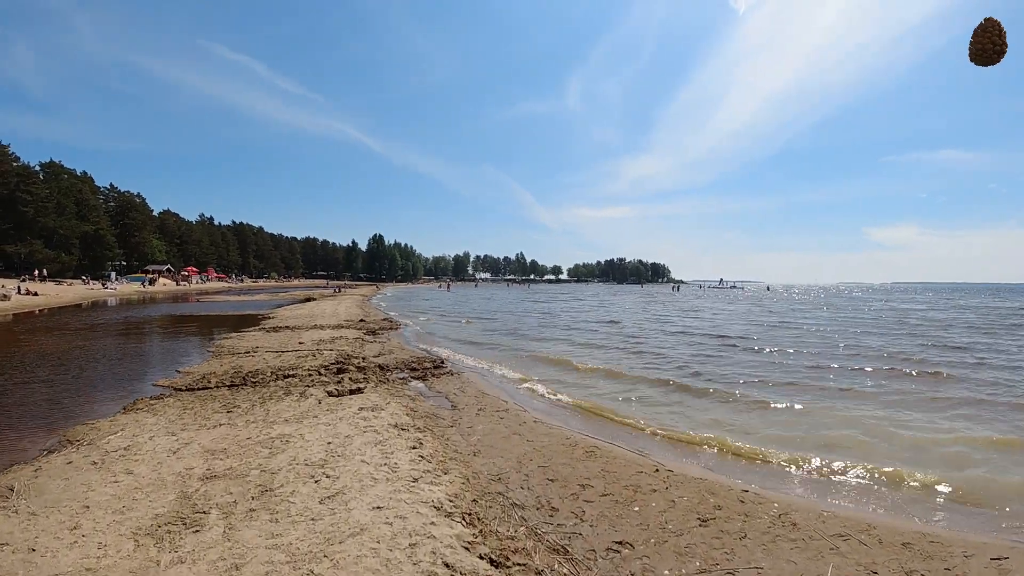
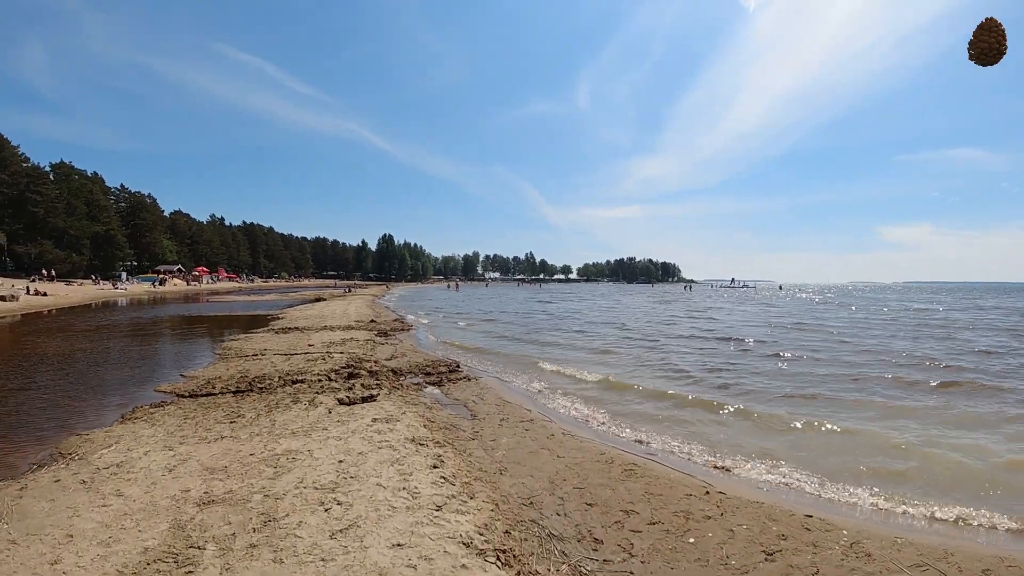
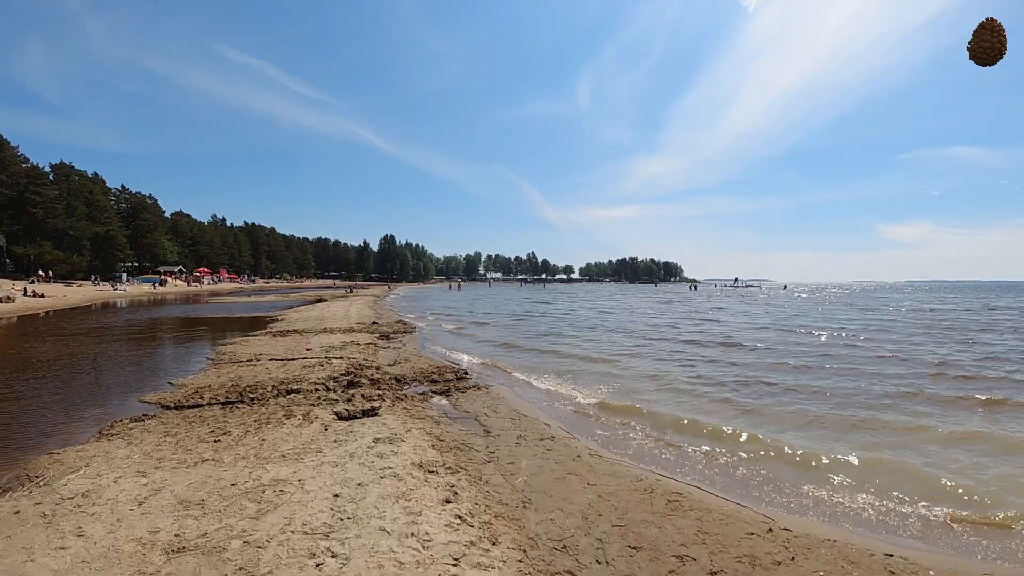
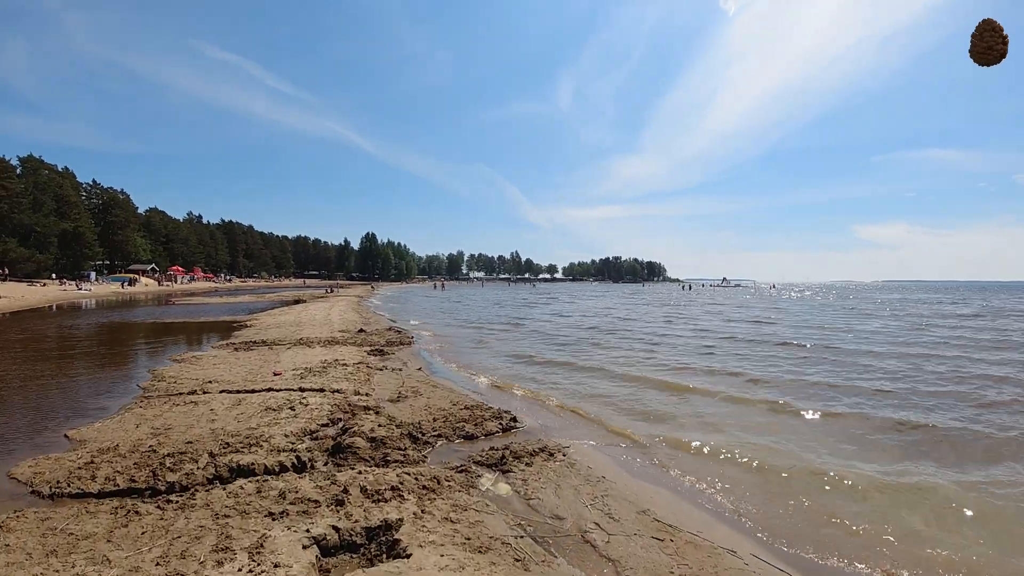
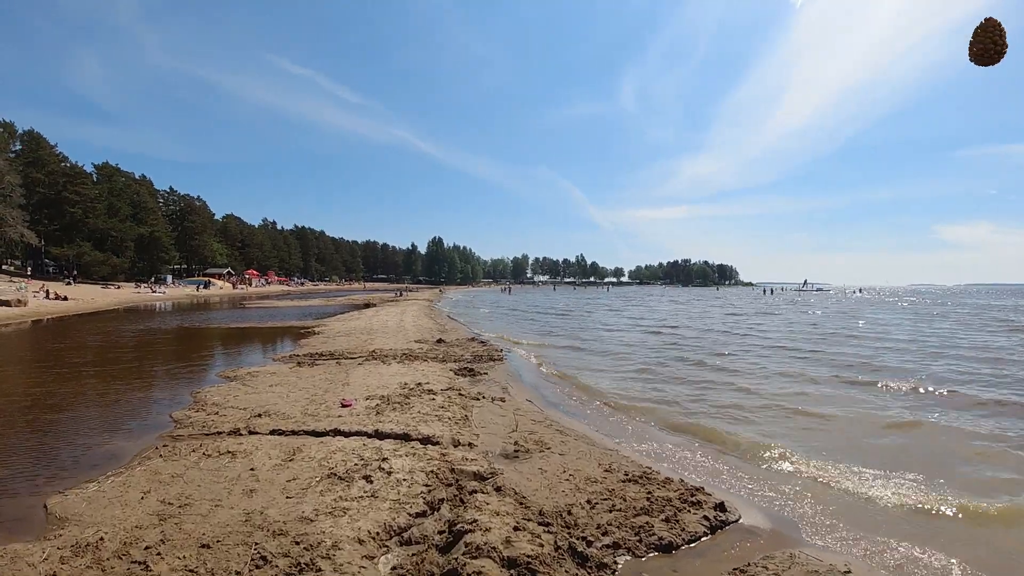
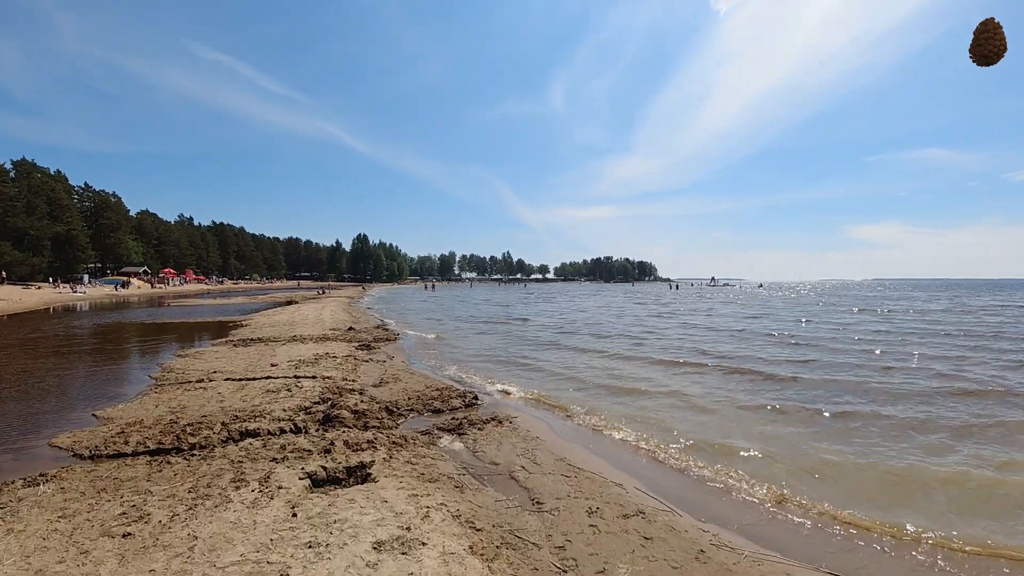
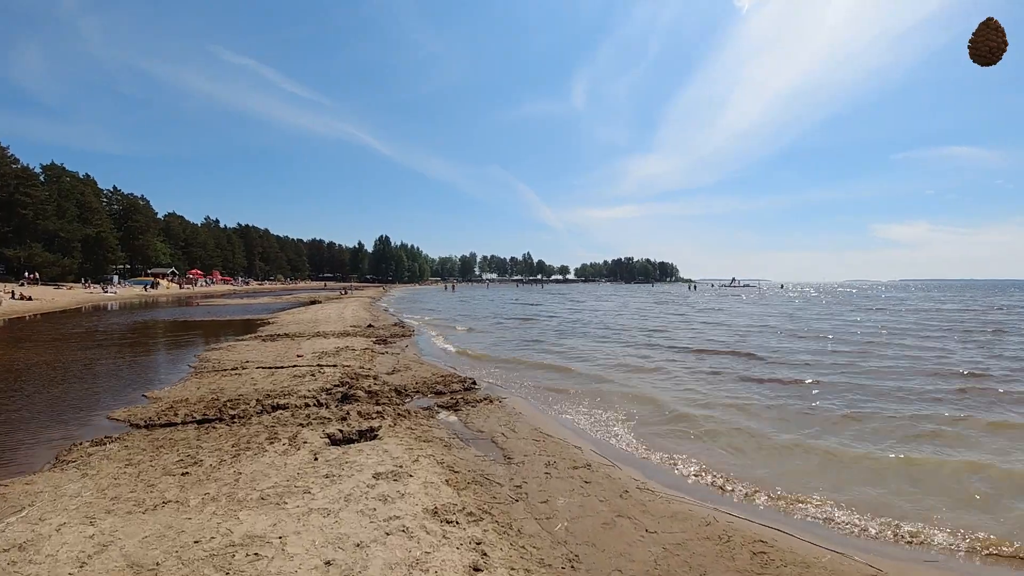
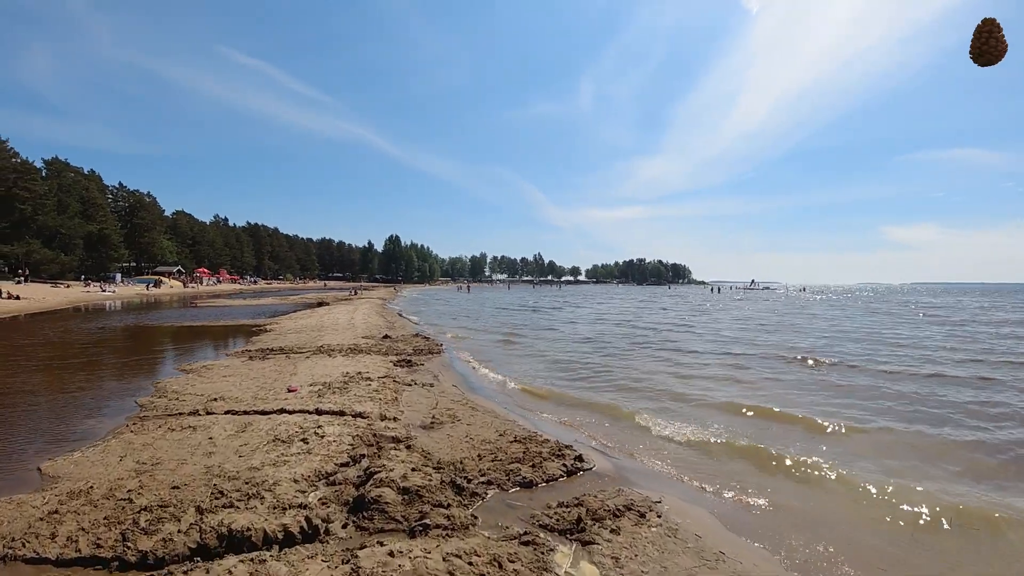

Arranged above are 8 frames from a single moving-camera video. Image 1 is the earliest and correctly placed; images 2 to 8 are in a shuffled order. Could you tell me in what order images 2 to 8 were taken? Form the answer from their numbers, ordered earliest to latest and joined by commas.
2, 3, 7, 6, 4, 8, 5
